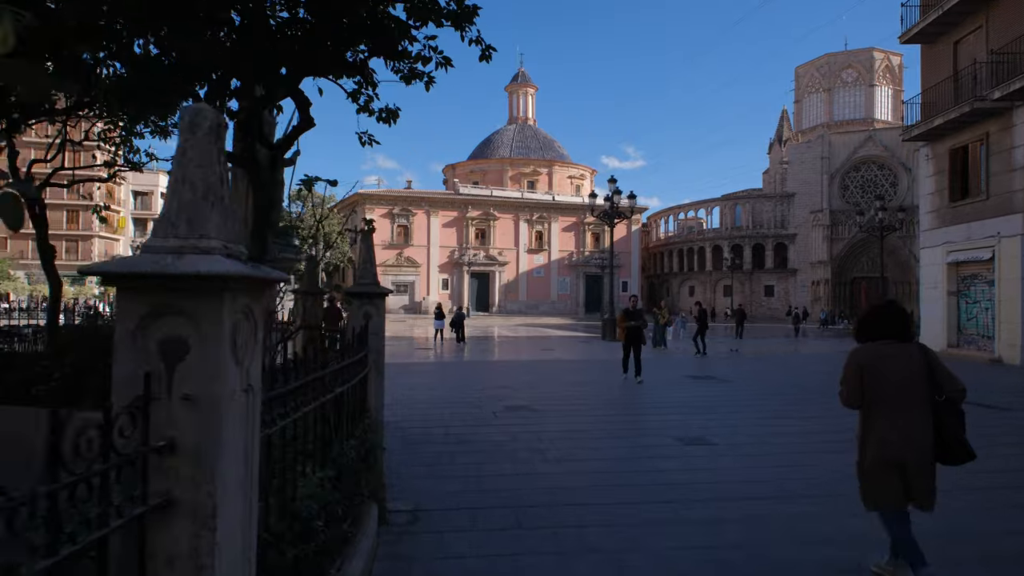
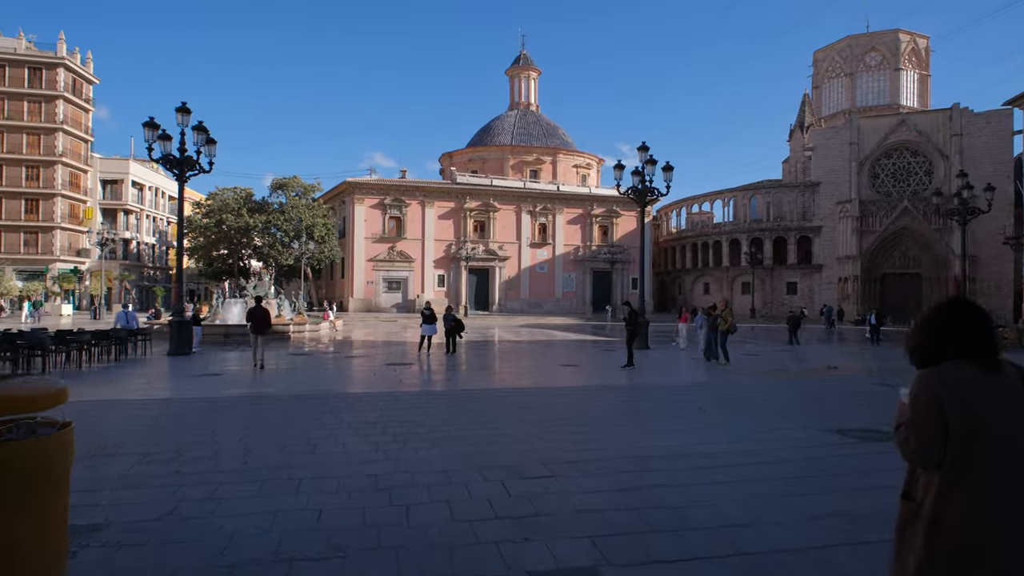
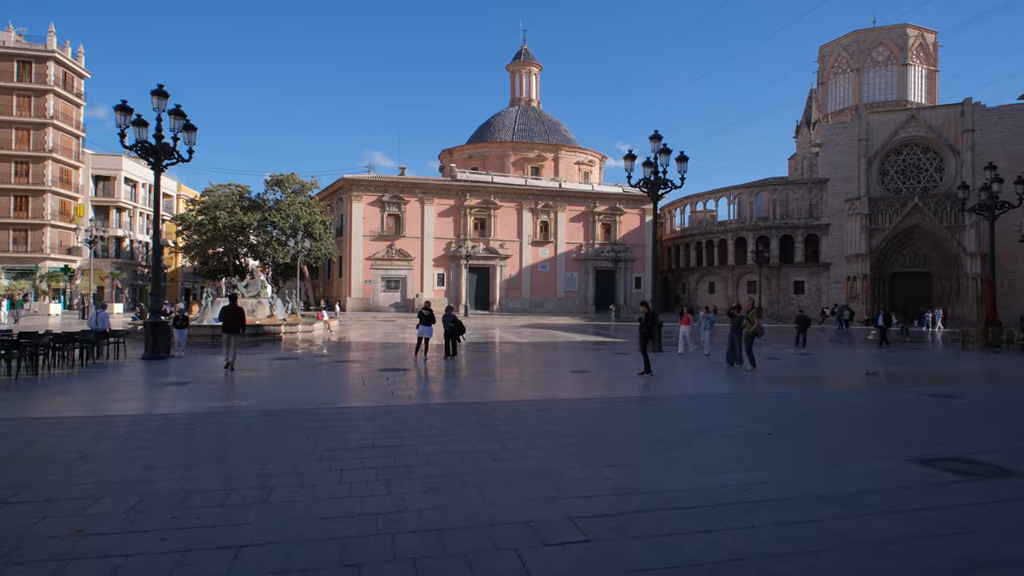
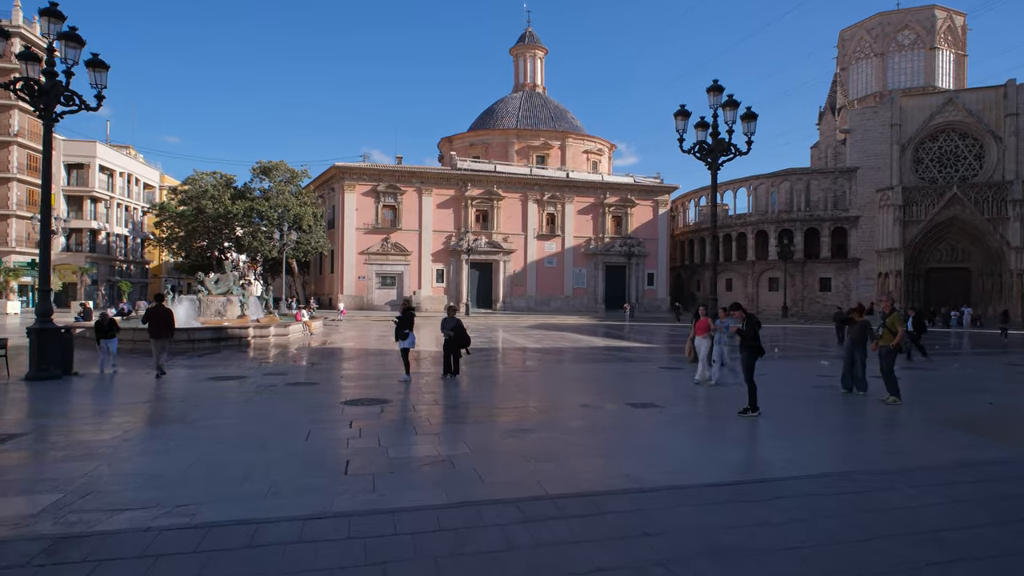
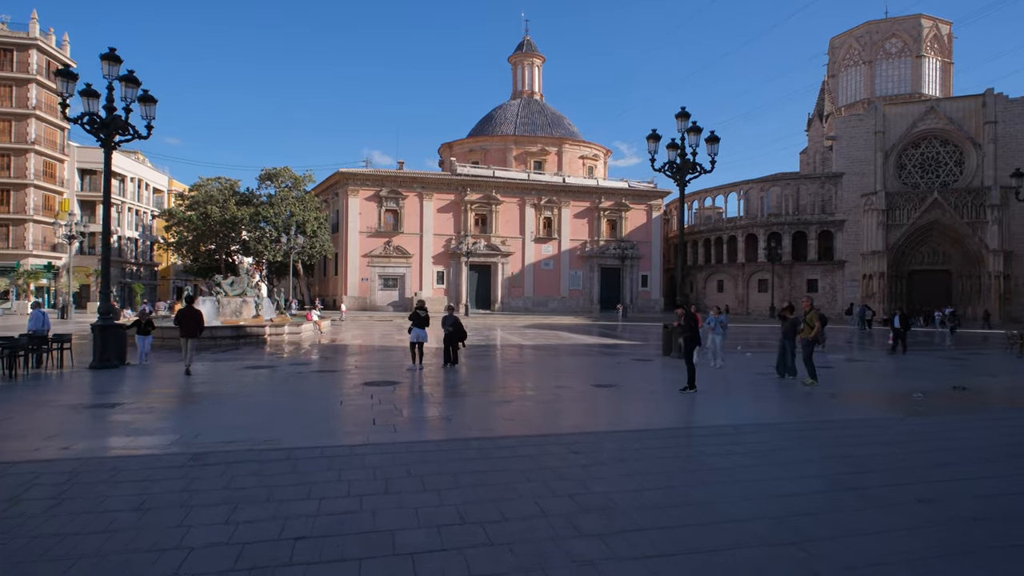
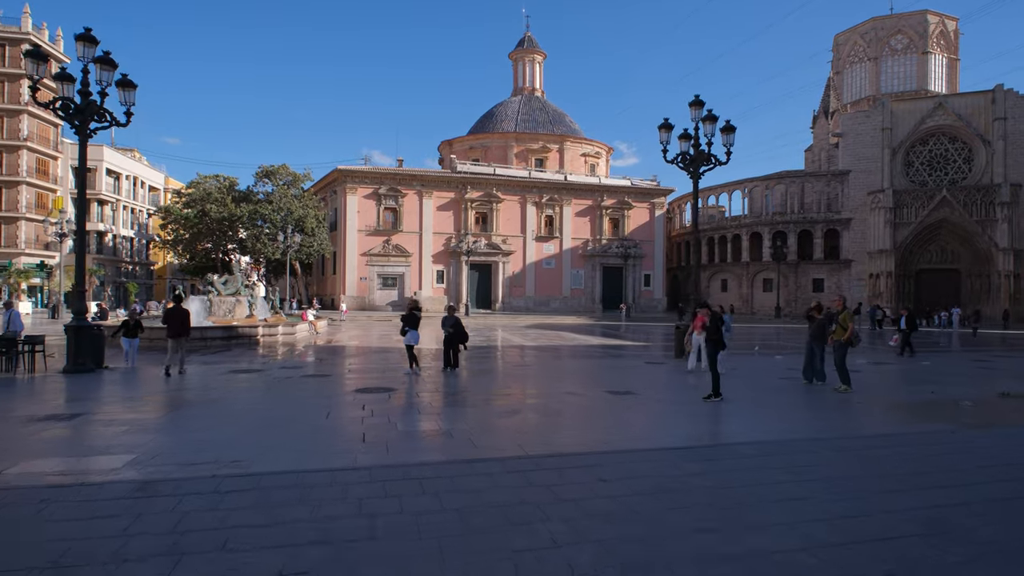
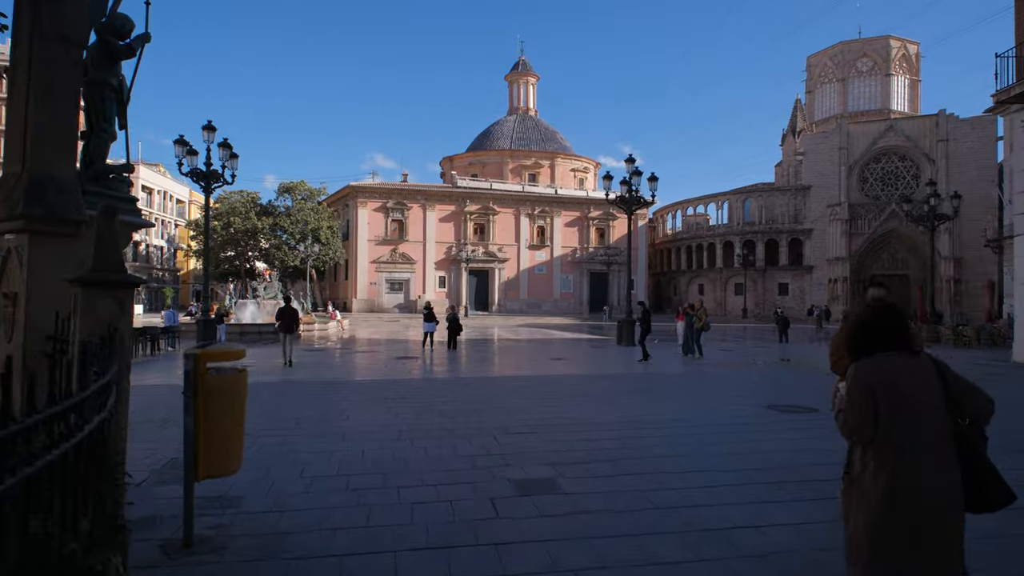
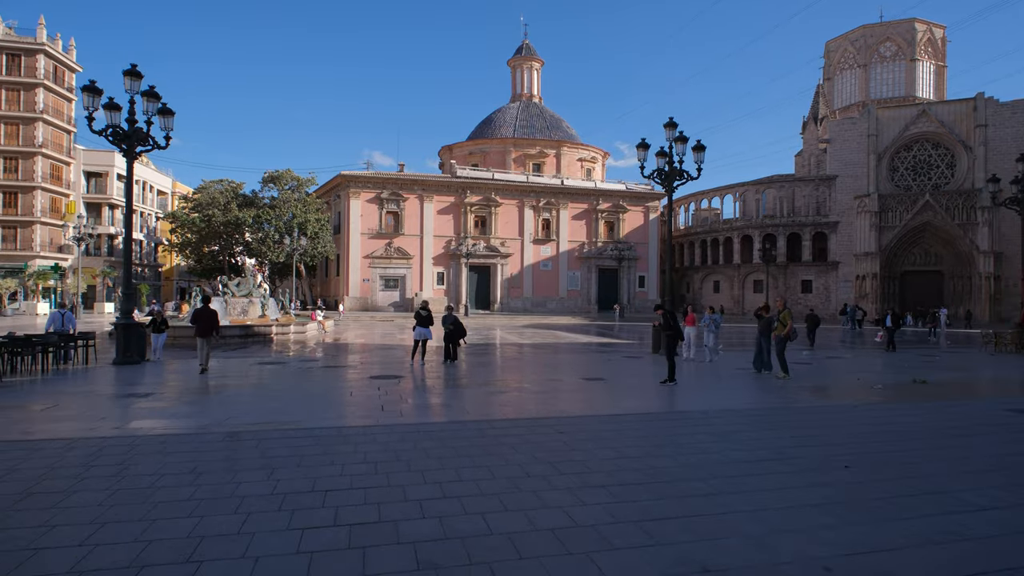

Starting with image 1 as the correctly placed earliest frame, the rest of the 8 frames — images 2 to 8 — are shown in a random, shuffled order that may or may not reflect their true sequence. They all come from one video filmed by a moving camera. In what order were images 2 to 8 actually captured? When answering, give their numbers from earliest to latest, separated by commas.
7, 2, 3, 8, 5, 6, 4
